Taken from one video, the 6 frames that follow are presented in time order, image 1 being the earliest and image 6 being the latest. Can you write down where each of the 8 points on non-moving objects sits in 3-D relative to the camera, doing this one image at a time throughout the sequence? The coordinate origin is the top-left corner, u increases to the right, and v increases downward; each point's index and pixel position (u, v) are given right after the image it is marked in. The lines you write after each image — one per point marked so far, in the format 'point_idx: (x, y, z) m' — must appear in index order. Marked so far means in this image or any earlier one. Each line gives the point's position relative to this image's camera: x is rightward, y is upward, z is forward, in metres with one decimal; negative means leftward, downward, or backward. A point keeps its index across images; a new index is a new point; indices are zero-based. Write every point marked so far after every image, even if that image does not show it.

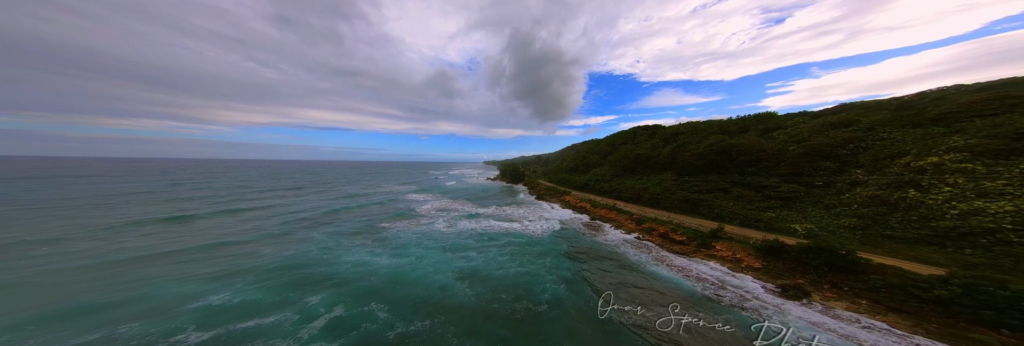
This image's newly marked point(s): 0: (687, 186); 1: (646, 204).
0: (+13.4, -1.0, +15.7) m
1: (+11.8, -2.8, +18.1) m
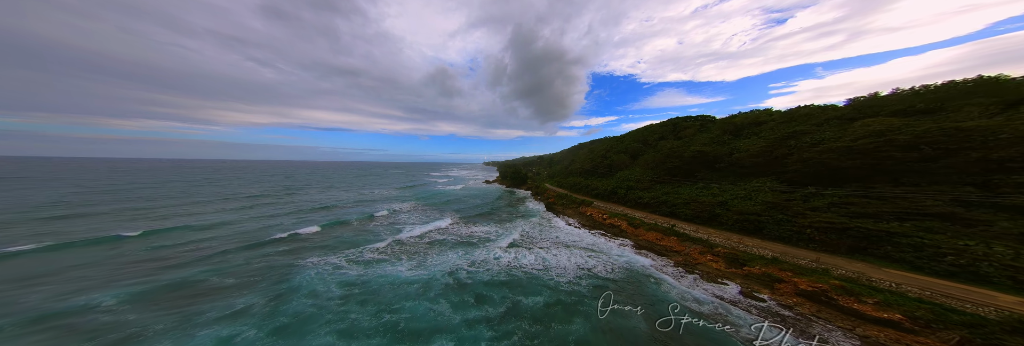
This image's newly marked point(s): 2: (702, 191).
0: (+14.1, -1.4, +9.2) m
1: (+12.4, -3.1, +11.5) m
2: (+13.8, -1.3, +14.8) m
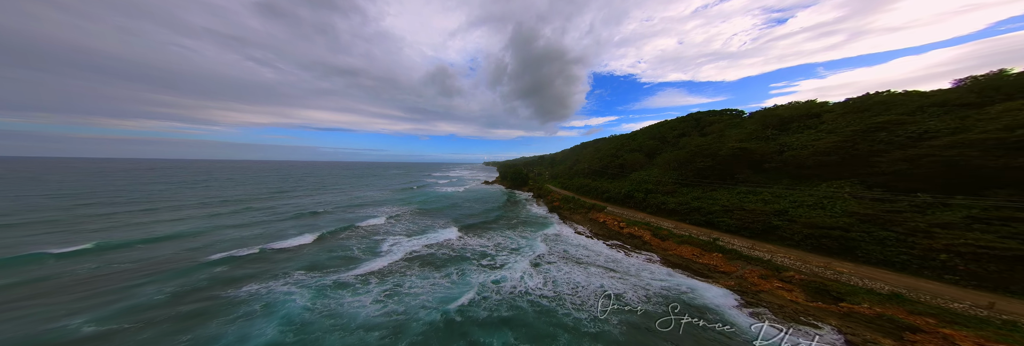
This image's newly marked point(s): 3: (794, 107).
0: (+14.3, -1.5, +6.5) m
1: (+12.7, -3.2, +8.8) m
2: (+14.0, -1.4, +12.1) m
3: (+21.2, +5.0, +15.4) m
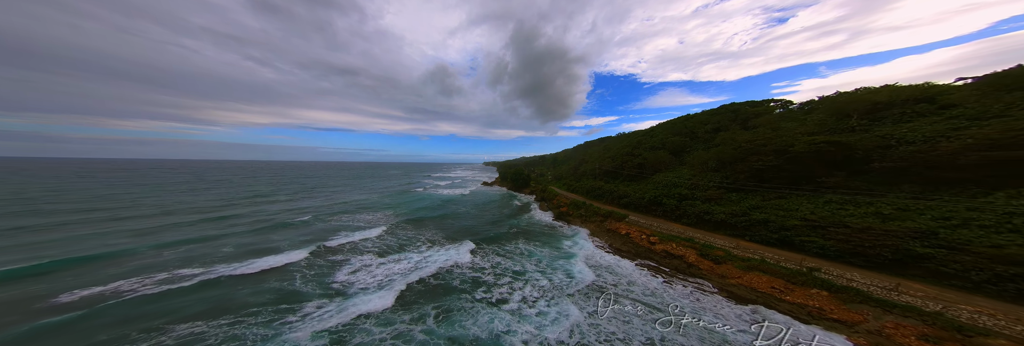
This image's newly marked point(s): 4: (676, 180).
0: (+14.6, -1.6, +3.1) m
1: (+12.9, -3.4, +5.4) m
2: (+14.3, -1.5, +8.7) m
3: (+21.4, +4.9, +11.9) m
4: (+14.2, -0.5, +17.7) m
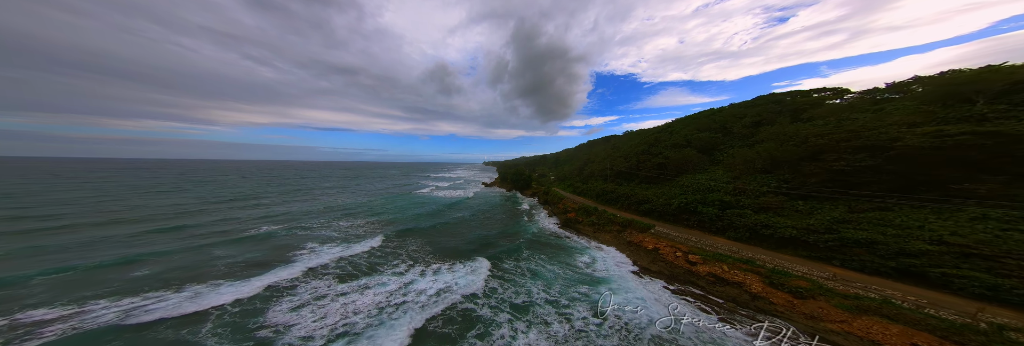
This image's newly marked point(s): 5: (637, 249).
0: (+14.8, -1.7, +0.2) m
1: (+13.2, -3.5, +2.5) m
2: (+14.5, -1.6, +5.8) m
3: (+21.7, +4.8, +9.0) m
4: (+14.4, -0.6, +14.9) m
5: (+8.4, -5.2, +13.6) m
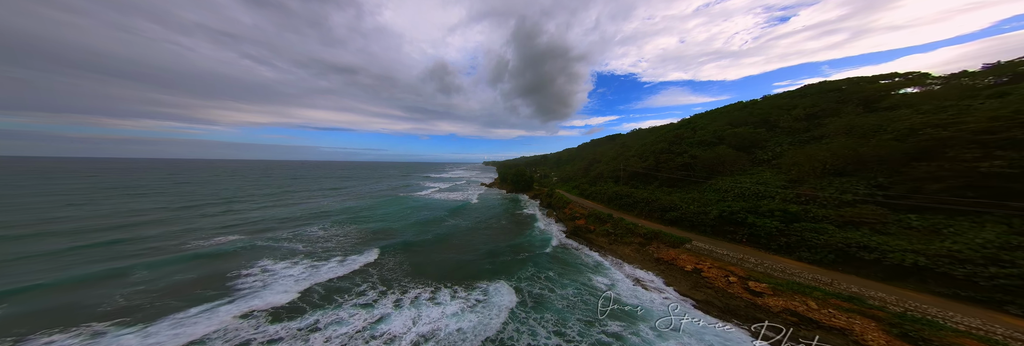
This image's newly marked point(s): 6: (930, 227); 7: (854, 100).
0: (+15.1, -1.9, -2.6) m
1: (+13.4, -3.6, -0.2) m
2: (+14.8, -1.7, +3.1) m
3: (+21.9, +4.7, +6.3) m
4: (+14.7, -0.8, +12.1) m
5: (+8.7, -5.3, +10.8) m
6: (+14.4, -1.6, +7.0) m
7: (+22.1, +5.4, +13.4) m
